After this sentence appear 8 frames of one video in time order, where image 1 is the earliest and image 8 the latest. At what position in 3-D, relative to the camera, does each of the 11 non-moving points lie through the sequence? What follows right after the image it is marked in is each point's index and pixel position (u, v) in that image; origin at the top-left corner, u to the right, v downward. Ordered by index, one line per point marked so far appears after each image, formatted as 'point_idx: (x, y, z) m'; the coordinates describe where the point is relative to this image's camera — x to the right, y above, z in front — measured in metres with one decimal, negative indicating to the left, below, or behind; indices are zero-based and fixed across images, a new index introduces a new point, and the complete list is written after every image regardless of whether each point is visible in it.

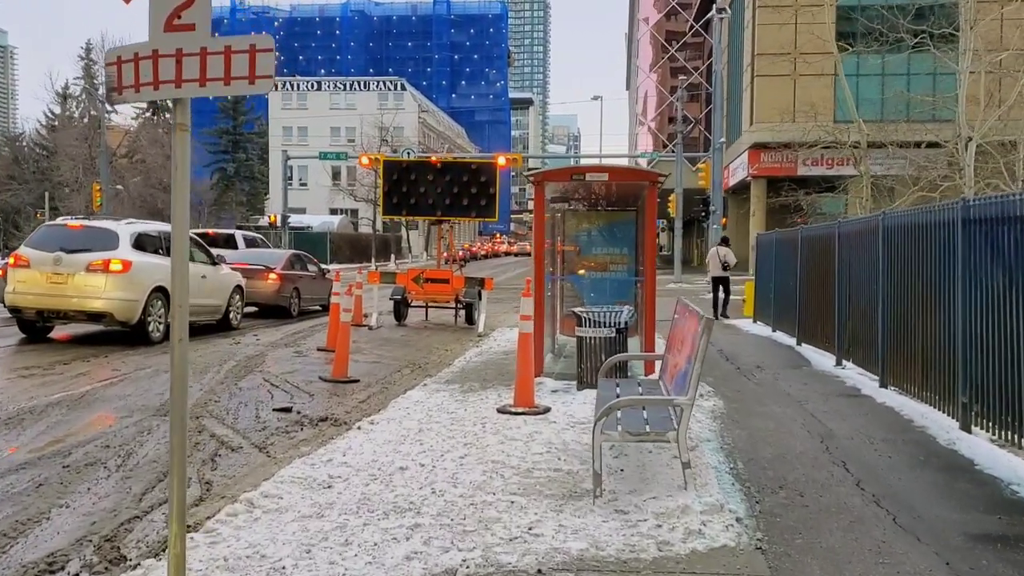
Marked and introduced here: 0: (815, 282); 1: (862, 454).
0: (+4.4, +0.1, +12.4) m
1: (+2.5, -1.2, +6.1) m
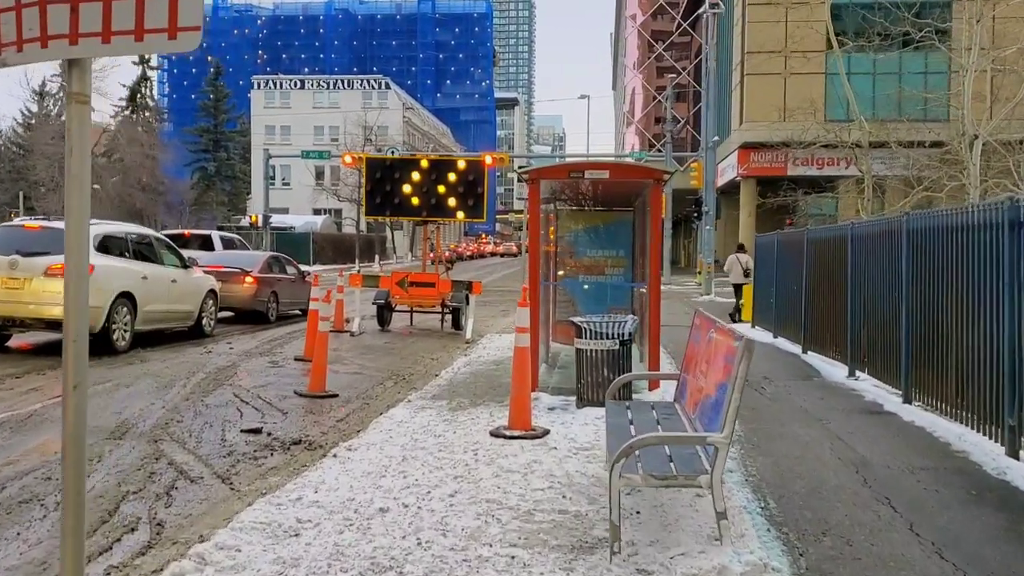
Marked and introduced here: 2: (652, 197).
0: (+4.3, 0.0, +11.7) m
1: (+2.5, -1.3, +5.4) m
2: (+1.4, +0.9, +8.5) m
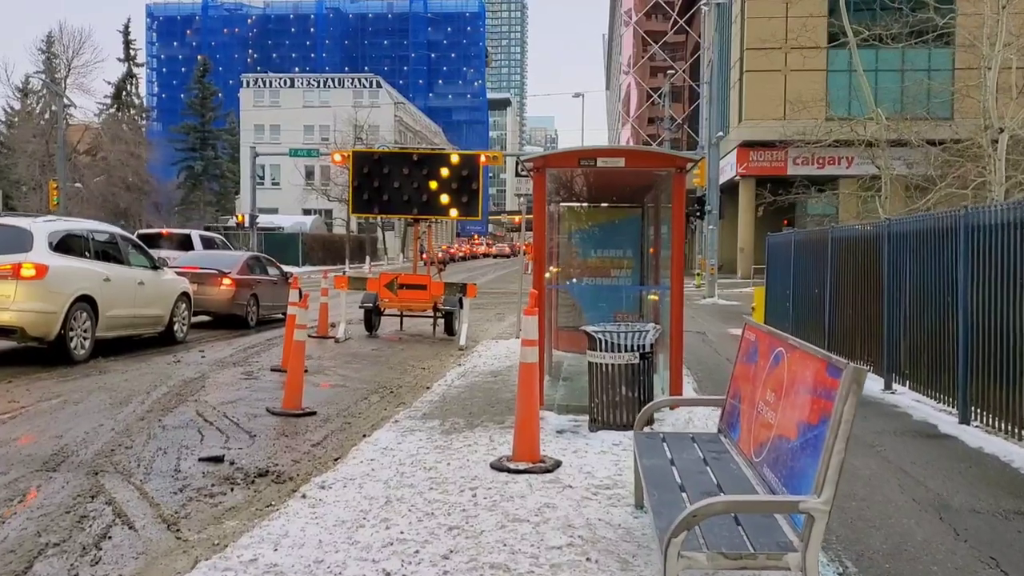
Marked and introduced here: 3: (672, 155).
0: (+4.3, 0.0, +10.7) m
1: (+2.5, -1.3, +4.3) m
2: (+1.4, +0.9, +7.5) m
3: (+1.4, +1.1, +7.3) m
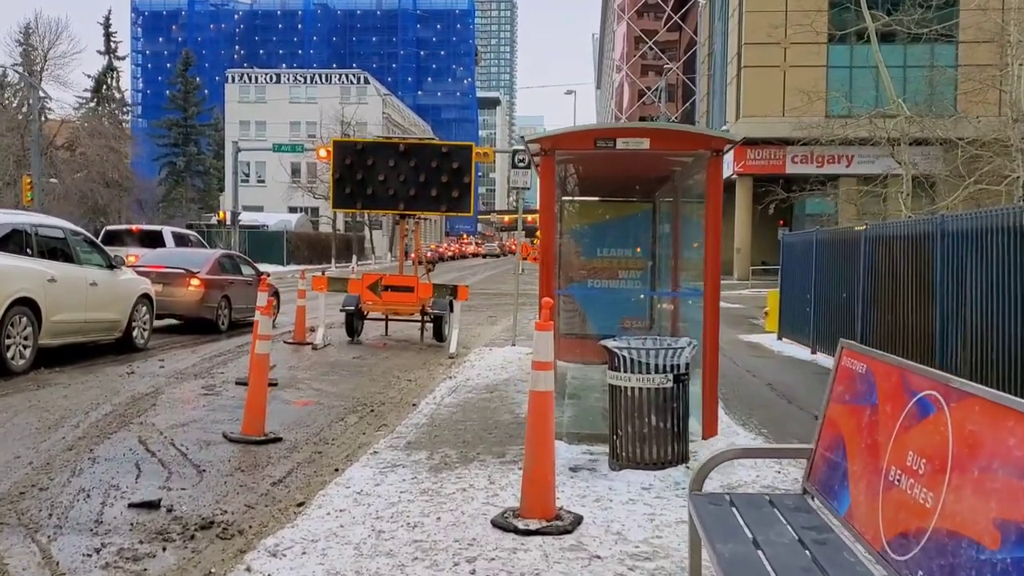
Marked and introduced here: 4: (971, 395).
0: (+4.2, -0.1, +9.5) m
1: (+2.6, -1.3, +3.1) m
2: (+1.5, +0.8, +6.3) m
3: (+1.4, +1.1, +6.1) m
4: (+1.2, -0.3, +2.3) m
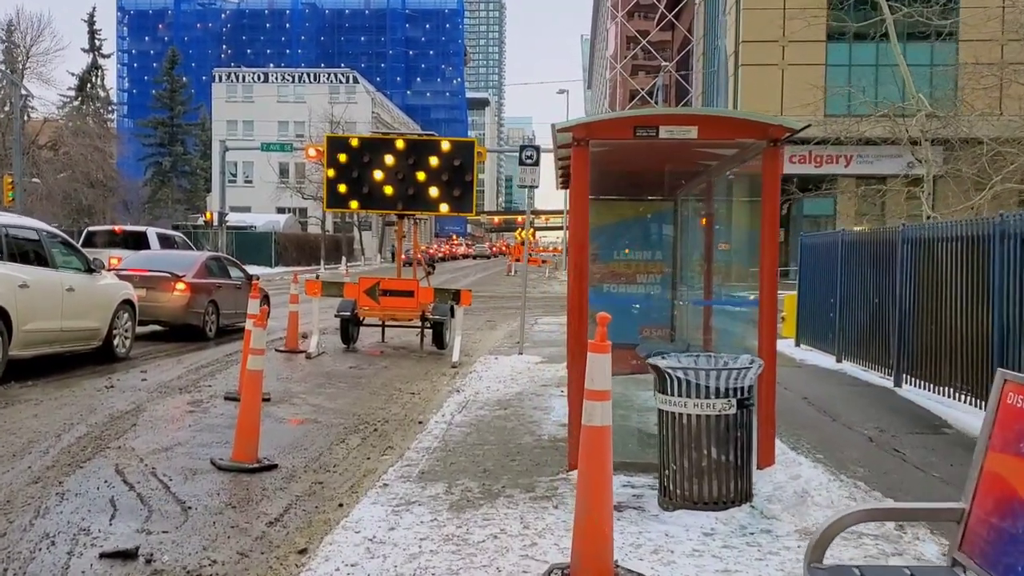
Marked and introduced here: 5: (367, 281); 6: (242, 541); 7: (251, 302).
0: (+4.4, -0.1, +8.8) m
1: (+2.8, -1.4, +2.4) m
2: (+1.7, +0.8, +5.6) m
3: (+1.6, +1.0, +5.4) m
4: (+1.5, -0.3, +1.6) m
5: (-2.2, +0.1, +12.7) m
6: (-1.5, -1.4, +4.8) m
7: (-2.5, -0.2, +8.2) m
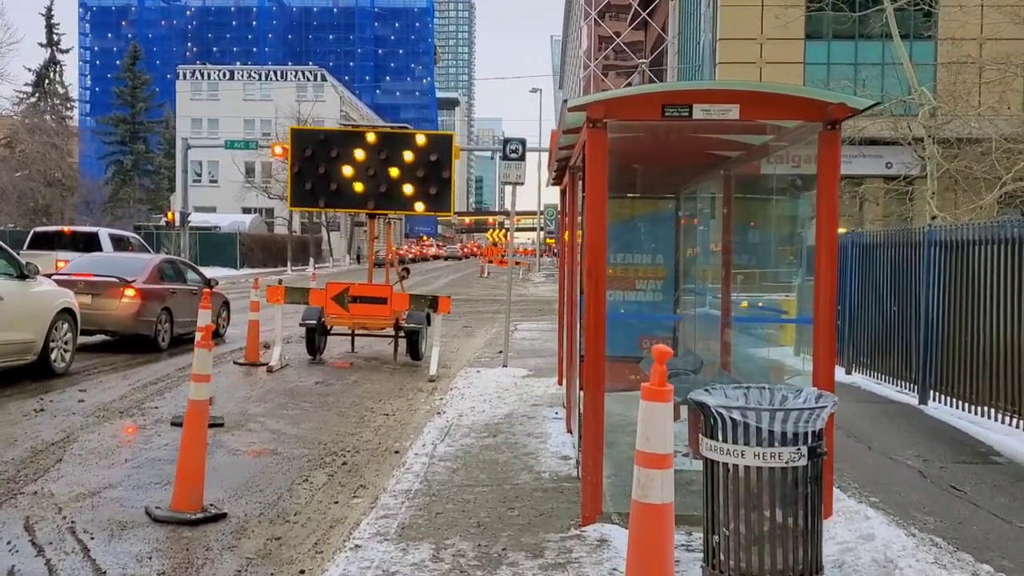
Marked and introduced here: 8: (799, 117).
0: (+4.3, -0.2, +7.9) m
1: (+2.9, -1.5, +1.5) m
2: (+1.7, +0.7, +4.6) m
3: (+1.6, +1.0, +4.4) m
4: (+1.6, -0.4, +0.6) m
5: (-2.4, 0.0, +11.6) m
6: (-1.5, -1.5, +3.8) m
7: (-2.5, -0.2, +7.1) m
8: (+1.5, +0.9, +4.6) m
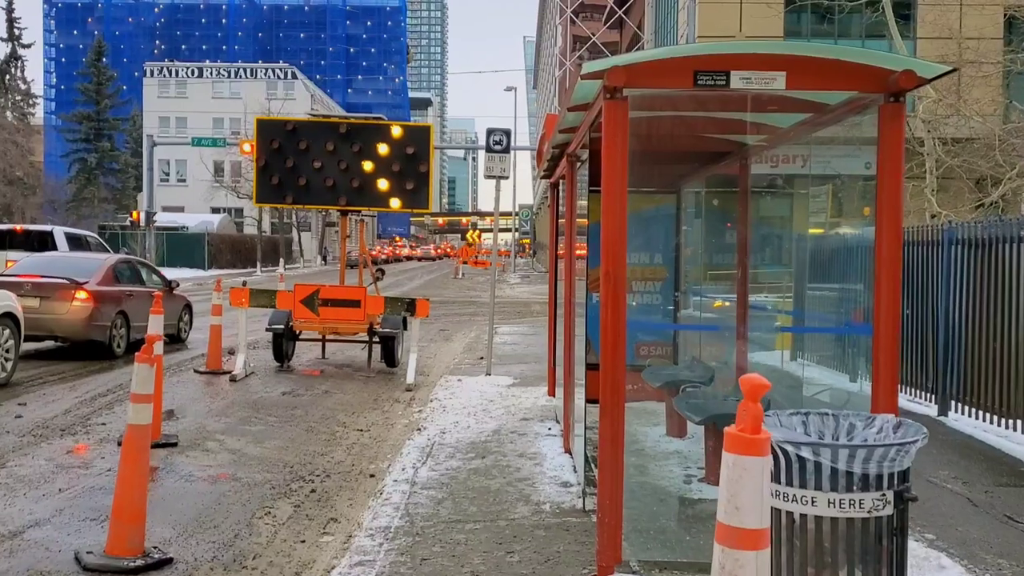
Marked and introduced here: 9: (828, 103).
0: (+4.2, -0.2, +7.3) m
1: (+3.0, -1.5, +0.8) m
2: (+1.7, +0.7, +3.9) m
3: (+1.6, +0.9, +3.7) m
4: (+1.8, -0.4, -0.1) m
5: (-2.6, 0.0, +10.8) m
6: (-1.5, -1.5, +3.0) m
7: (-2.6, -0.3, +6.2) m
8: (+1.5, +0.9, +3.8) m
9: (+1.7, +1.0, +4.5) m
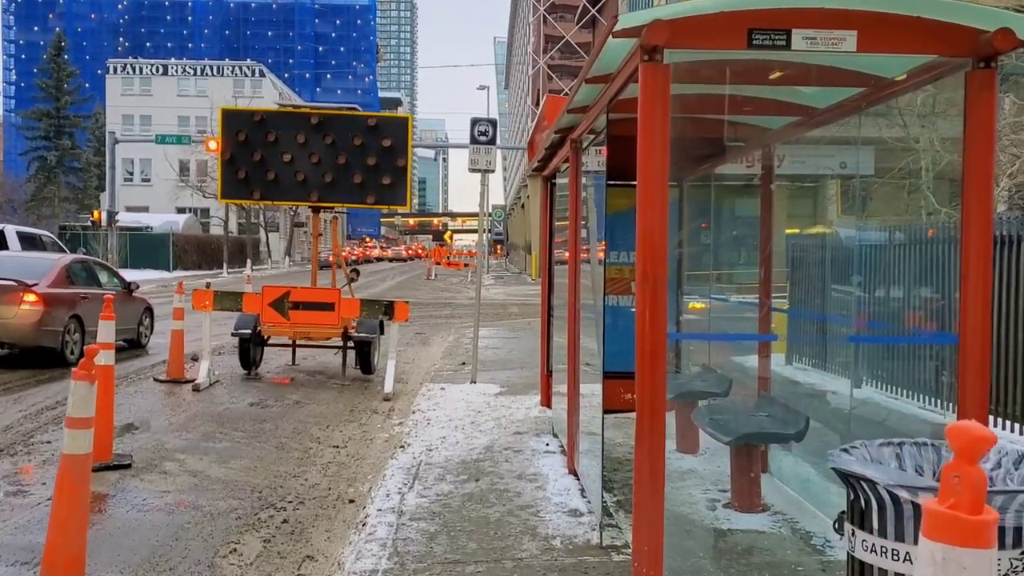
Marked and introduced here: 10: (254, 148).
0: (+4.1, -0.2, +6.8) m
1: (+3.2, -1.5, +0.3) m
2: (+1.7, +0.7, +3.3) m
3: (+1.7, +0.9, +3.1) m
4: (+2.0, -0.4, -0.7) m
5: (-2.8, 0.0, +10.0) m
6: (-1.4, -1.5, +2.2) m
7: (-2.6, -0.3, +5.5) m
8: (+1.6, +0.9, +3.2) m
9: (+1.7, +1.0, +3.9) m
10: (-3.0, +1.7, +10.1) m
